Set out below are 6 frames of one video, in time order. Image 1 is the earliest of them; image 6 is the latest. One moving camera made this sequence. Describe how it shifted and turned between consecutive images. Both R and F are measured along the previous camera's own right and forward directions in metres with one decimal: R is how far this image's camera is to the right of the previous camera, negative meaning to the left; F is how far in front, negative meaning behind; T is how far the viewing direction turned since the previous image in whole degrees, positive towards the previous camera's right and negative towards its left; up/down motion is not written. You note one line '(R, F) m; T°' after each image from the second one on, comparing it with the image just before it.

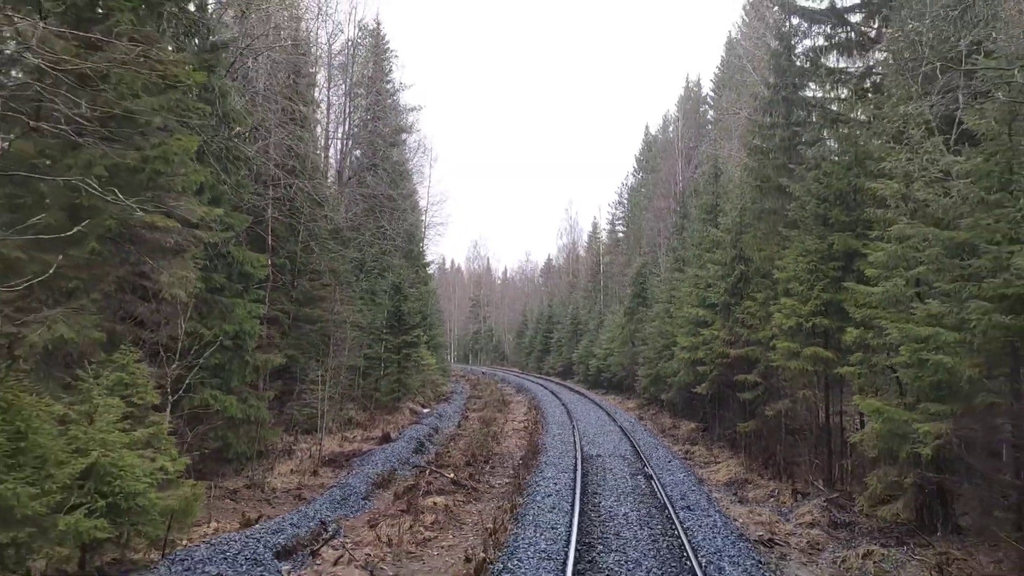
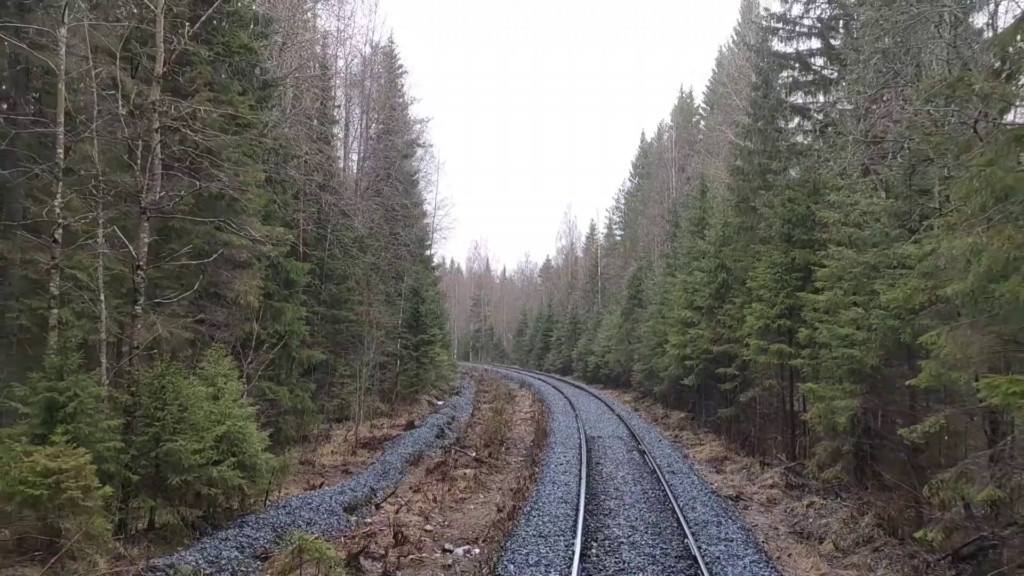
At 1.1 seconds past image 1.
(-0.3, -2.5) m; 0°
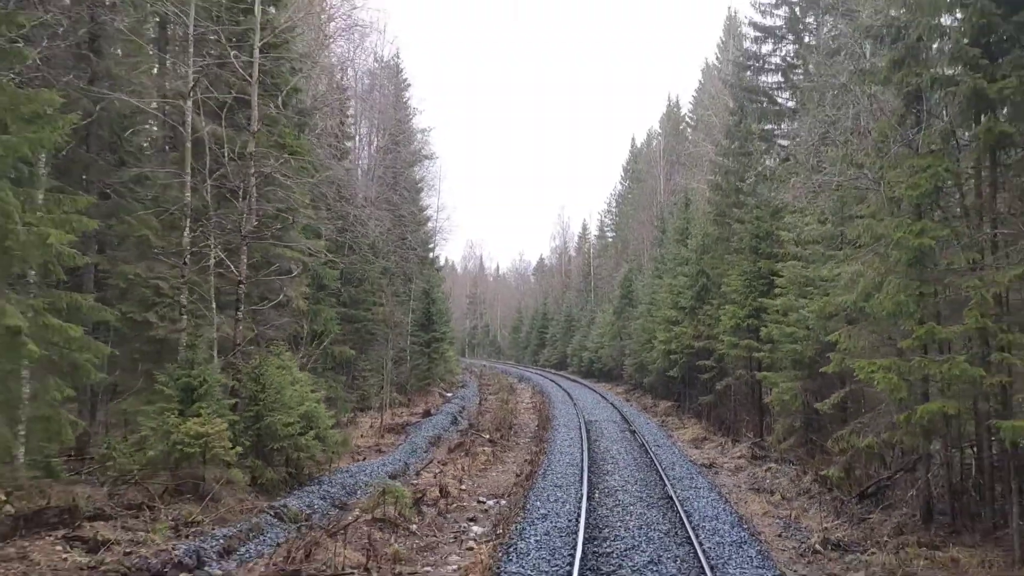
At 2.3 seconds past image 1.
(-0.4, -2.6) m; +1°
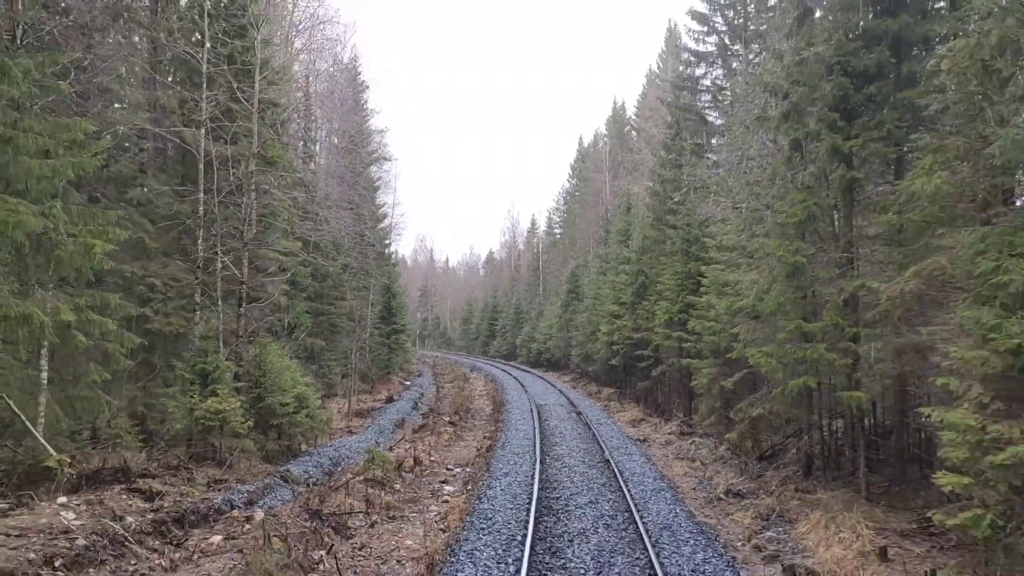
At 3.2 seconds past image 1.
(-0.3, -2.2) m; +3°
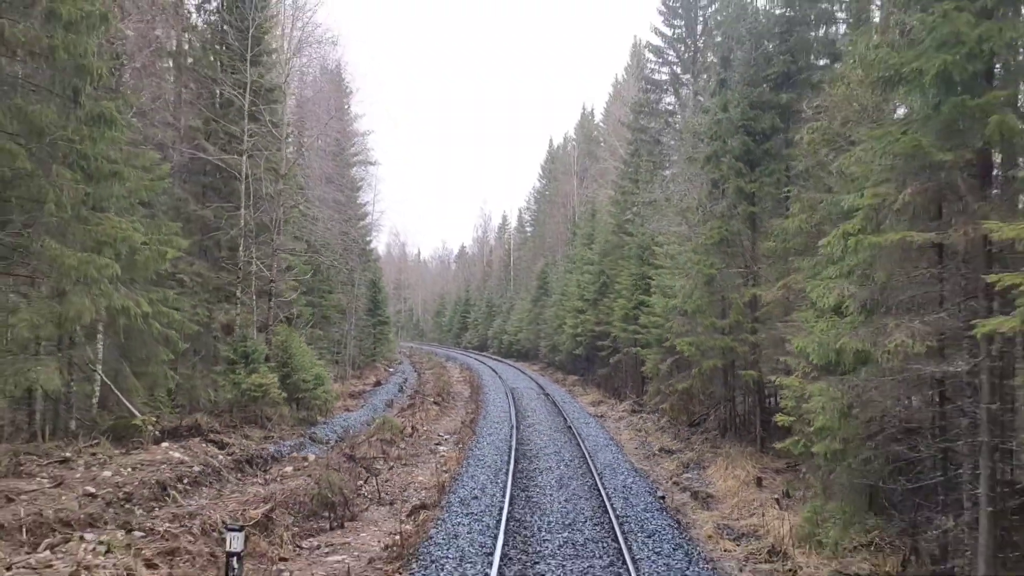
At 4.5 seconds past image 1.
(-0.2, -3.1) m; +2°
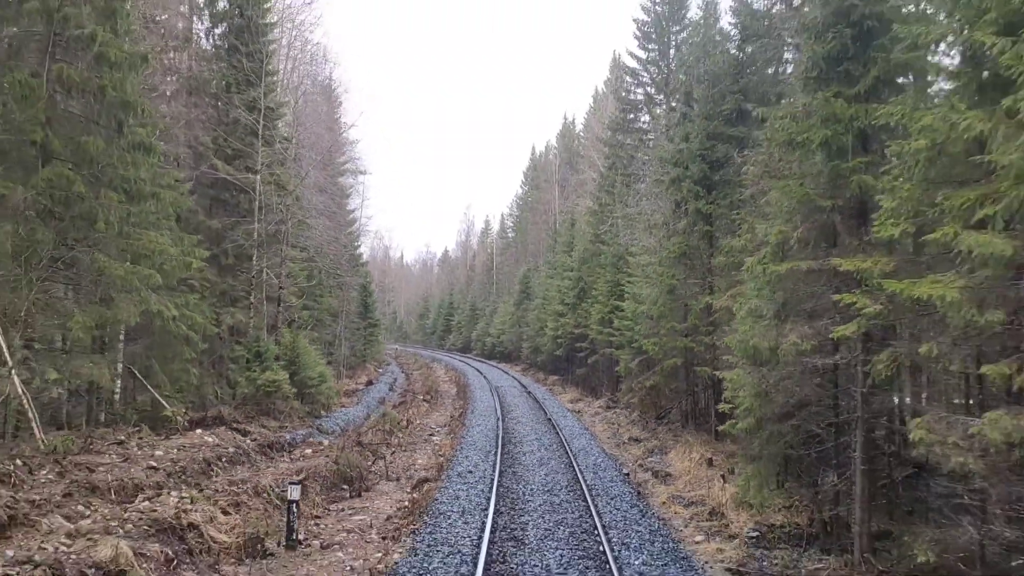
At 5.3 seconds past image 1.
(-0.1, -1.9) m; +1°
